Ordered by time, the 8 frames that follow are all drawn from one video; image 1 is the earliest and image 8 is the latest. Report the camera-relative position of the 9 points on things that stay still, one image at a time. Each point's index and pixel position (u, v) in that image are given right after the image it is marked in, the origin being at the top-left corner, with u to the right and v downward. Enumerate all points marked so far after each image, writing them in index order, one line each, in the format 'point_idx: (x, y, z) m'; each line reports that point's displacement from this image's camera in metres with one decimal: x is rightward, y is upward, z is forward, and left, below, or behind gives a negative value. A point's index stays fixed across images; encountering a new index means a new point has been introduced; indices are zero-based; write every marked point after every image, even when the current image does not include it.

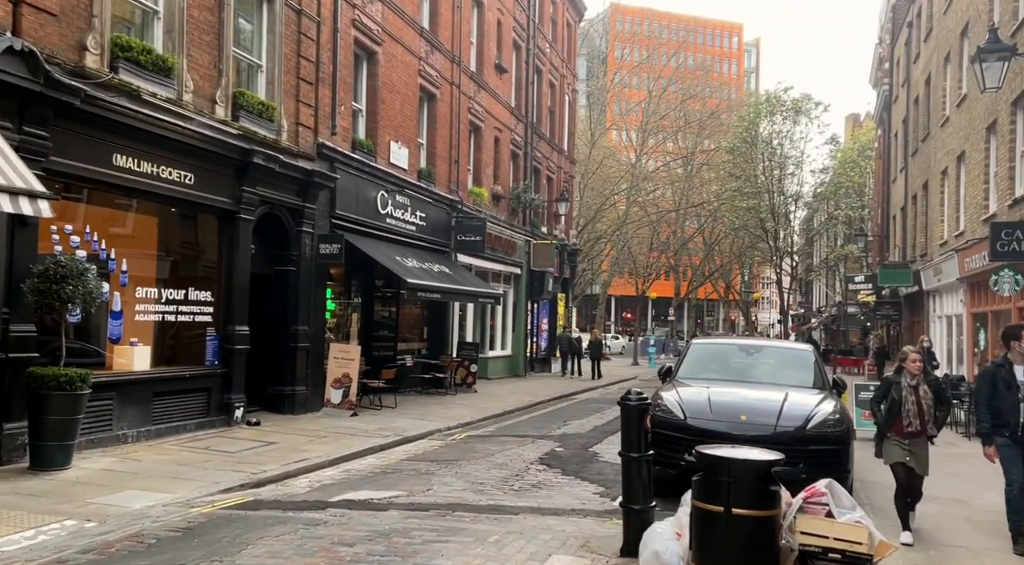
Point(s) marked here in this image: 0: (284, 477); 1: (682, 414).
0: (-2.5, -2.1, +9.9) m
1: (+2.1, -1.5, +9.5) m
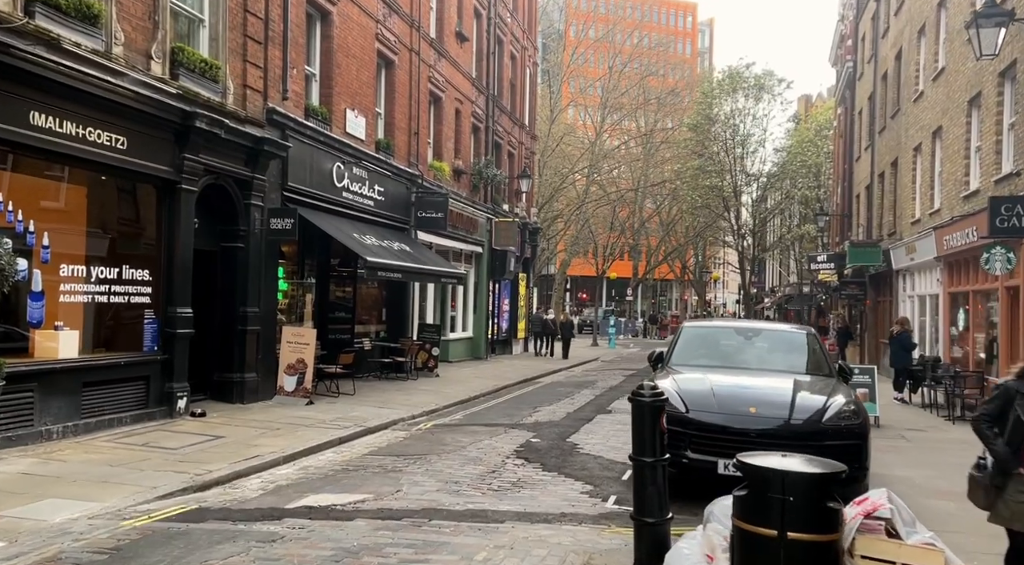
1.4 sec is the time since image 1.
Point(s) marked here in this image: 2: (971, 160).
0: (-2.7, -1.9, +8.8) m
1: (+1.9, -1.2, +8.6) m
2: (+8.5, +2.1, +17.4) m
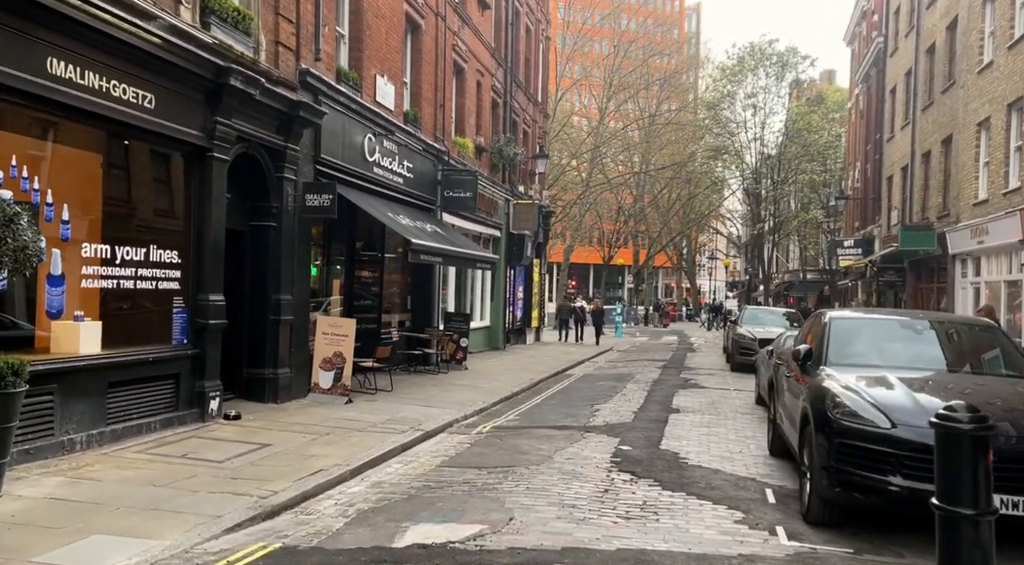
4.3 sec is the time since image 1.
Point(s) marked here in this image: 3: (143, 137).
0: (-1.7, -1.7, +7.2) m
1: (+2.9, -1.1, +7.2) m
2: (+9.3, +2.4, +16.1) m
3: (-3.9, +1.5, +9.6) m
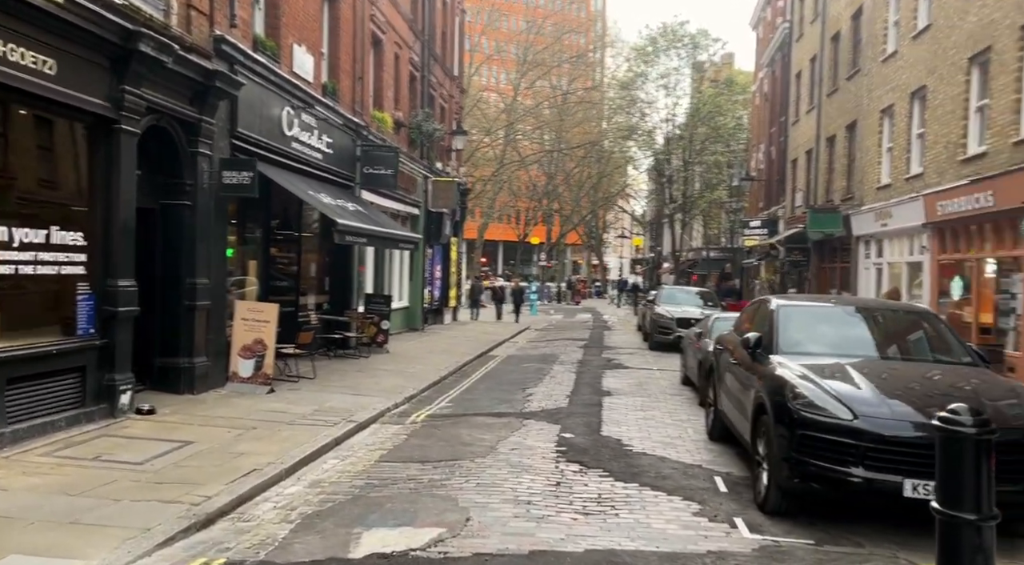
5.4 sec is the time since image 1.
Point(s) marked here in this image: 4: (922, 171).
0: (-2.0, -1.6, +6.7) m
1: (+2.5, -1.0, +7.1) m
2: (+8.0, +2.7, +16.5) m
3: (-4.4, +1.7, +8.7) m
4: (+8.1, +2.2, +18.6) m
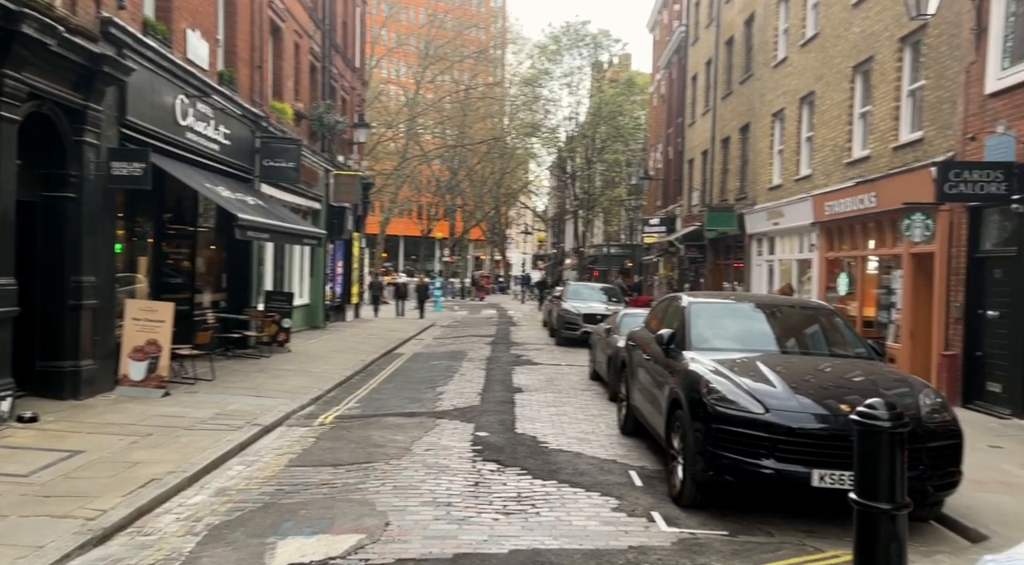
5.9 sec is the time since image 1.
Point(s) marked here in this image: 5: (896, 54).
0: (-2.6, -1.6, +6.3) m
1: (+1.9, -1.0, +7.2) m
2: (+6.3, +2.8, +17.1) m
3: (-5.2, +1.7, +8.0) m
4: (+6.2, +2.3, +19.2) m
5: (+6.3, +3.8, +15.4) m
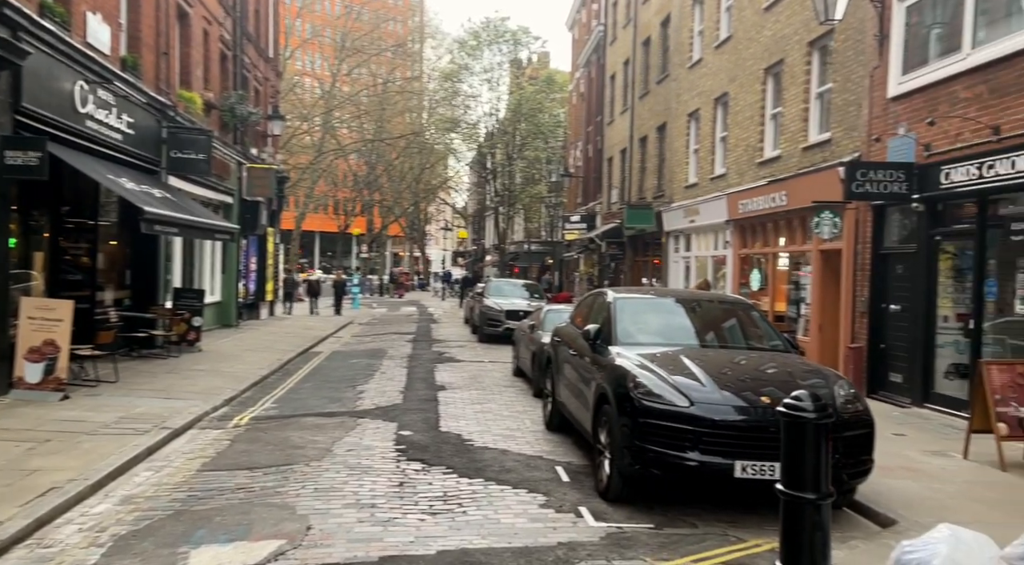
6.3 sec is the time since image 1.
0: (-3.0, -1.6, +5.9) m
1: (+1.3, -0.9, +7.1) m
2: (+4.8, +2.9, +17.4) m
3: (-5.8, +1.7, +7.4) m
4: (+4.5, +2.4, +19.5) m
5: (+5.0, +3.9, +15.7) m
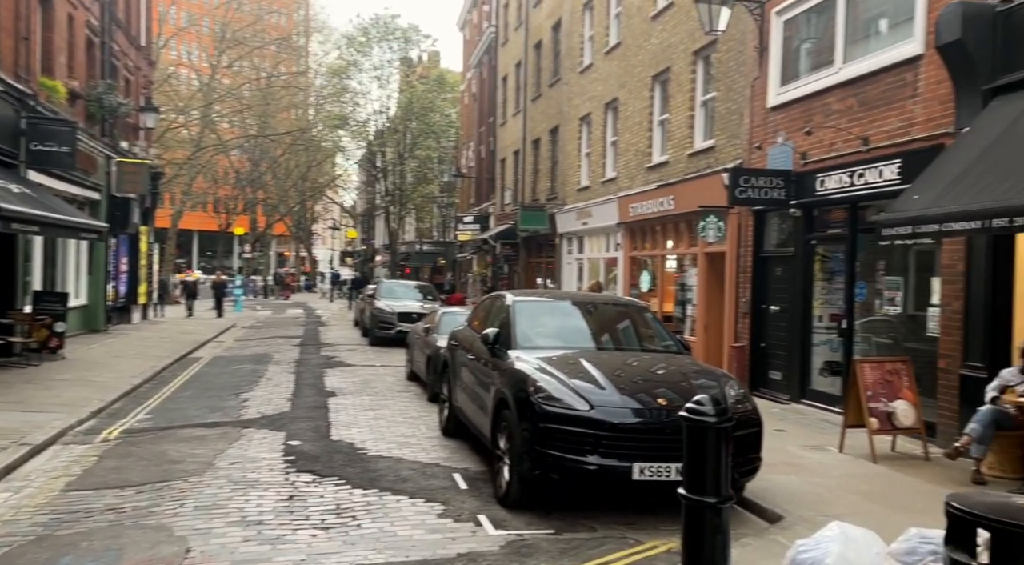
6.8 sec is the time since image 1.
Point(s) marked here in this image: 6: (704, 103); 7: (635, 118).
0: (-3.6, -1.6, +5.2) m
1: (+0.6, -0.9, +7.0) m
2: (+2.8, +2.9, +17.6) m
3: (-6.6, +1.7, +6.3) m
4: (+2.2, +2.3, +19.6) m
5: (+3.1, +3.8, +16.0) m
6: (+3.3, +3.1, +15.7) m
7: (+2.5, +3.3, +18.4) m
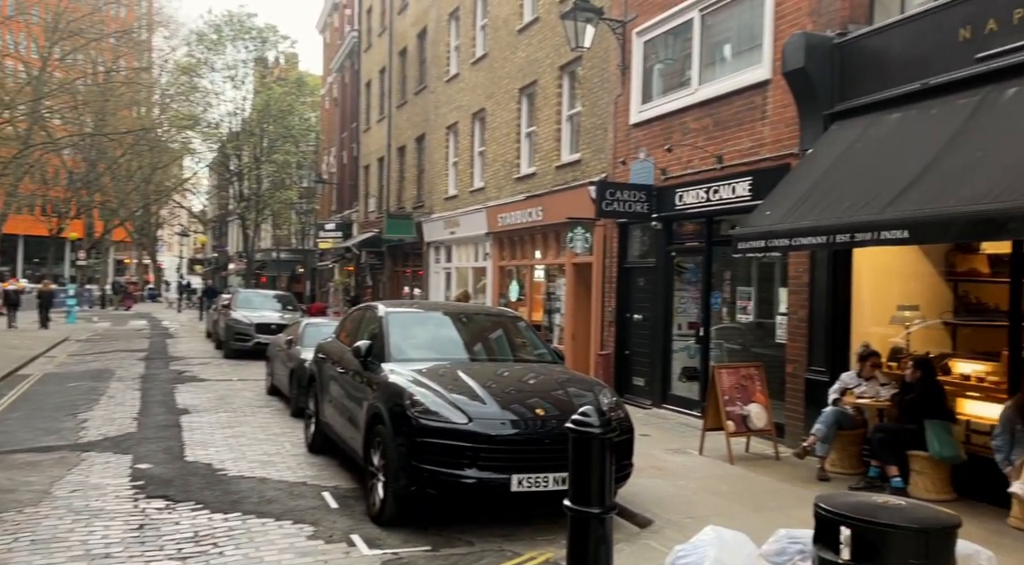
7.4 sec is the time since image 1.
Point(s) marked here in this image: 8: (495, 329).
0: (-4.2, -1.6, +4.3) m
1: (-0.3, -1.0, +6.7) m
2: (+0.2, +2.7, +17.6) m
3: (-7.2, +1.7, +5.0) m
4: (-0.6, +2.1, +19.5) m
5: (+0.8, +3.7, +16.1) m
6: (+1.0, +2.9, +15.8) m
7: (-0.2, +3.1, +18.4) m
8: (-0.1, -0.5, +9.0) m
